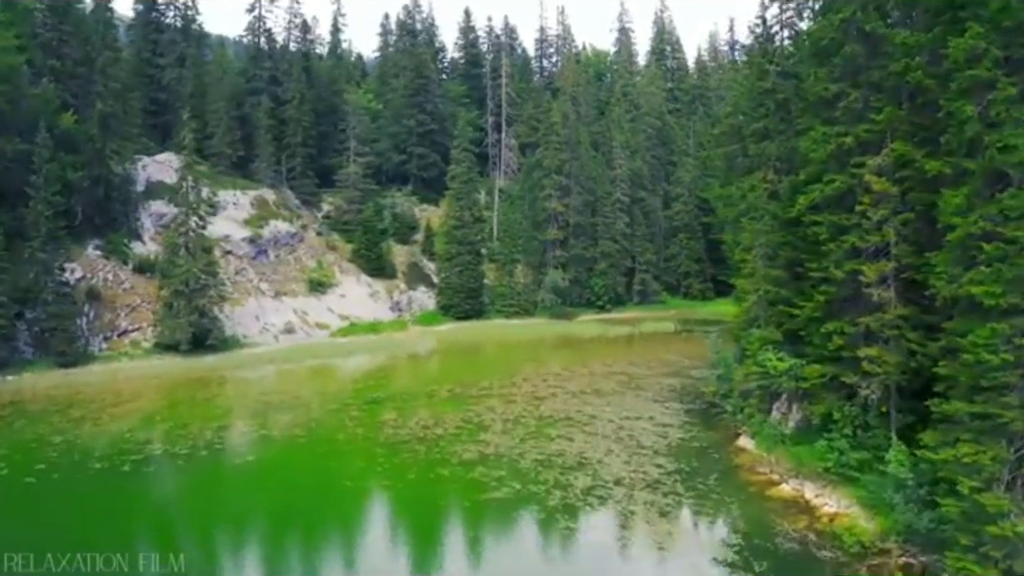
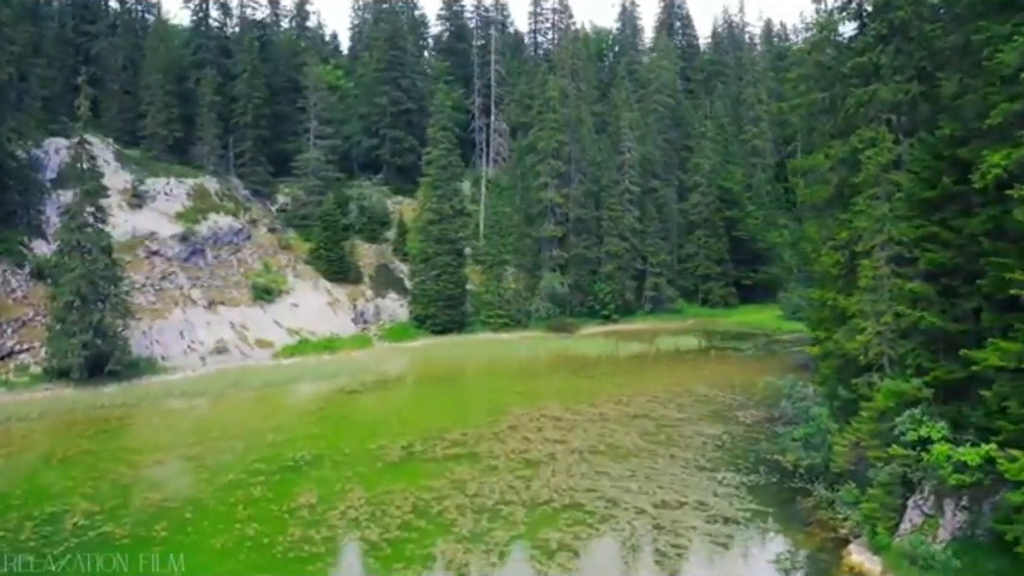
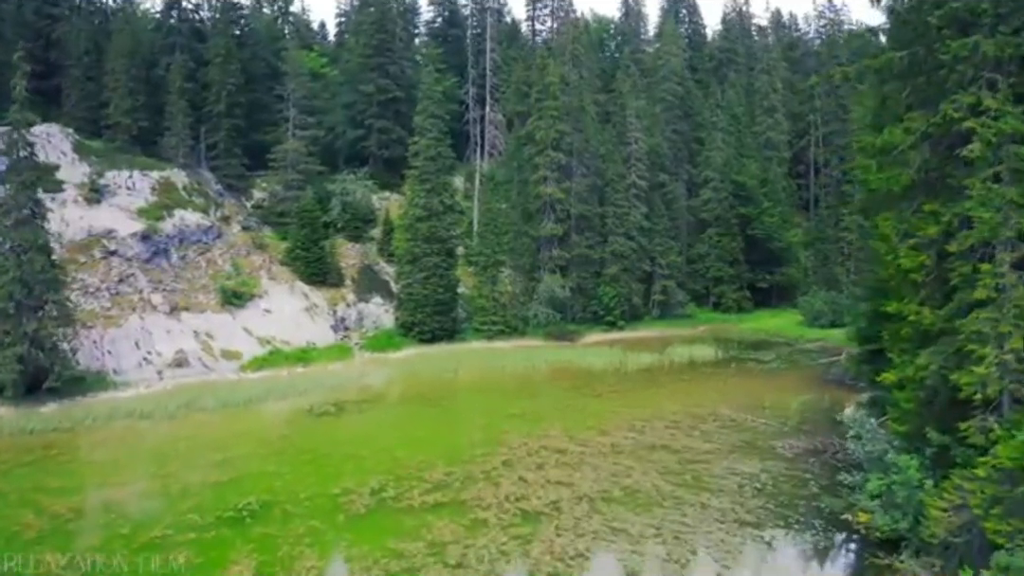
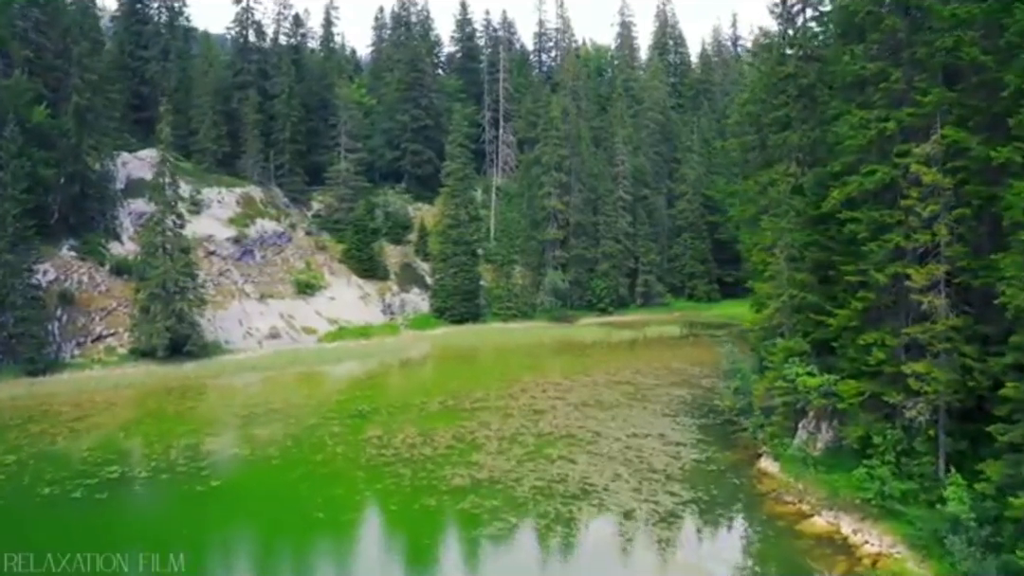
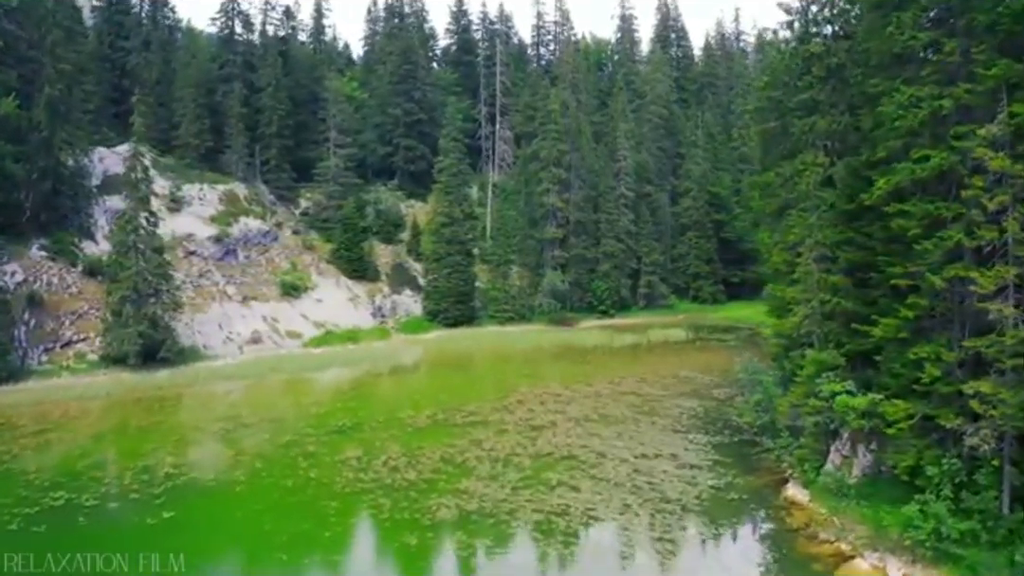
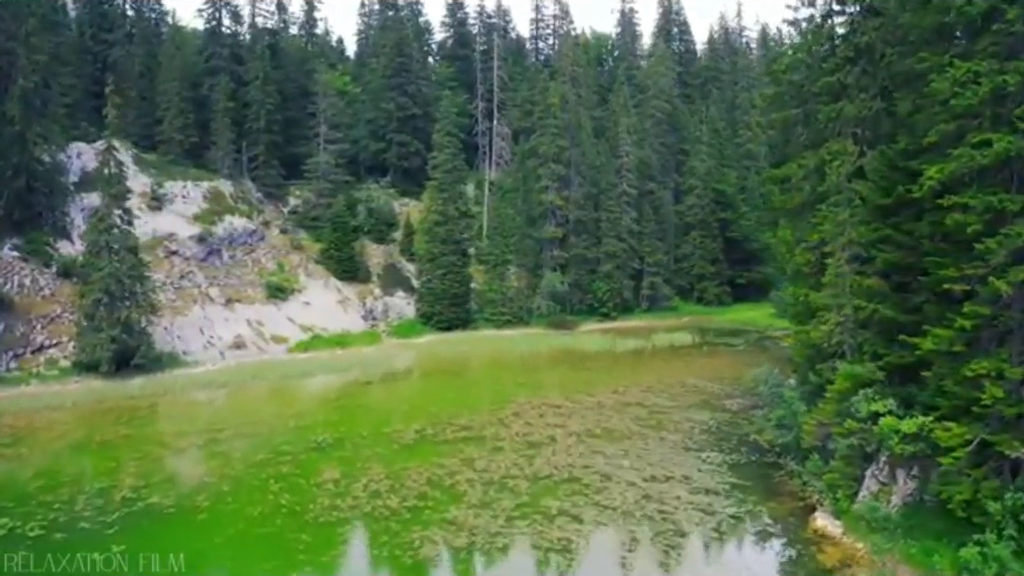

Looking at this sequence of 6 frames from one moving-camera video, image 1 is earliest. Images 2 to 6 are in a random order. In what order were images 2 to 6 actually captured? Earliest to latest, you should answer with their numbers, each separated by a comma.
4, 5, 6, 2, 3
